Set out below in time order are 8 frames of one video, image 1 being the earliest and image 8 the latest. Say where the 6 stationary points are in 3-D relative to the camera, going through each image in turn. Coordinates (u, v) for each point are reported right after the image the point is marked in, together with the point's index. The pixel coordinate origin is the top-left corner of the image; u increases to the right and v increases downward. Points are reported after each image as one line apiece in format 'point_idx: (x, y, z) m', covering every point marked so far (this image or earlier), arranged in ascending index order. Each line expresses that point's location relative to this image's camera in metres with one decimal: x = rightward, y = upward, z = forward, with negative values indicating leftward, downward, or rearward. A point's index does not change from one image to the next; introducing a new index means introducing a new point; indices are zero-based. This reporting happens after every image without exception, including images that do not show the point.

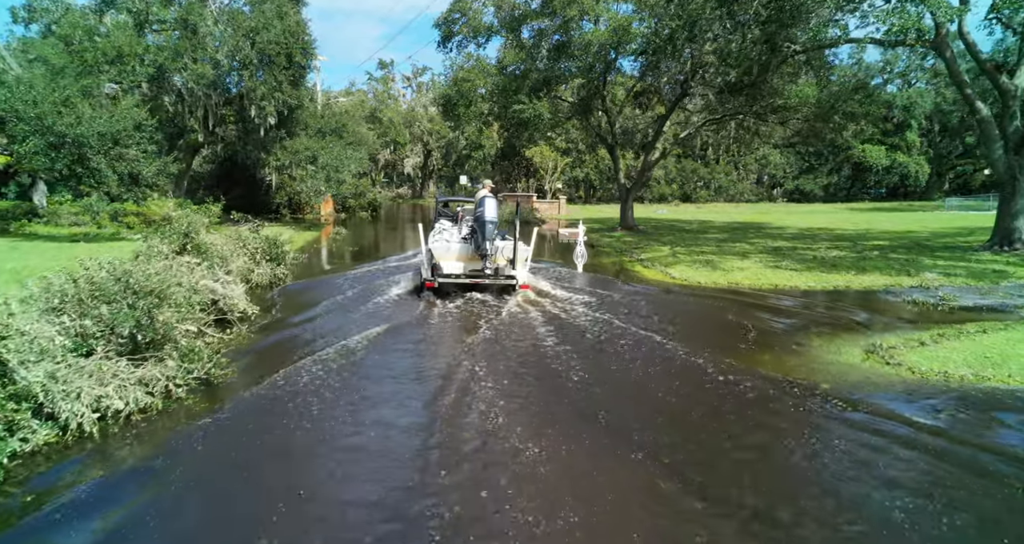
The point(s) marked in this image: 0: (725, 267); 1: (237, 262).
0: (+4.7, +0.1, +12.8) m
1: (-4.7, +0.1, +9.8) m
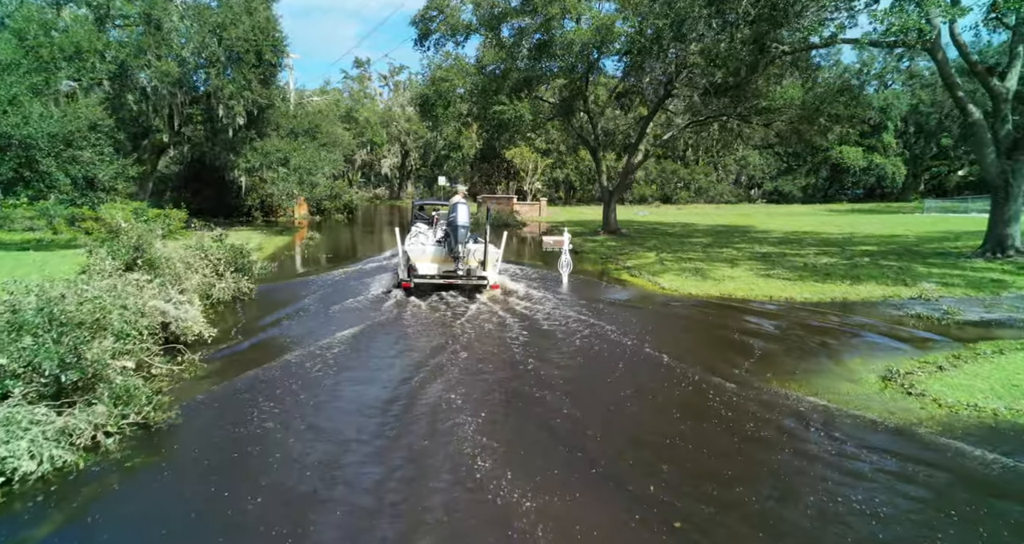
0: (+4.3, -0.1, +12.3) m
1: (-5.0, -0.1, +9.0) m
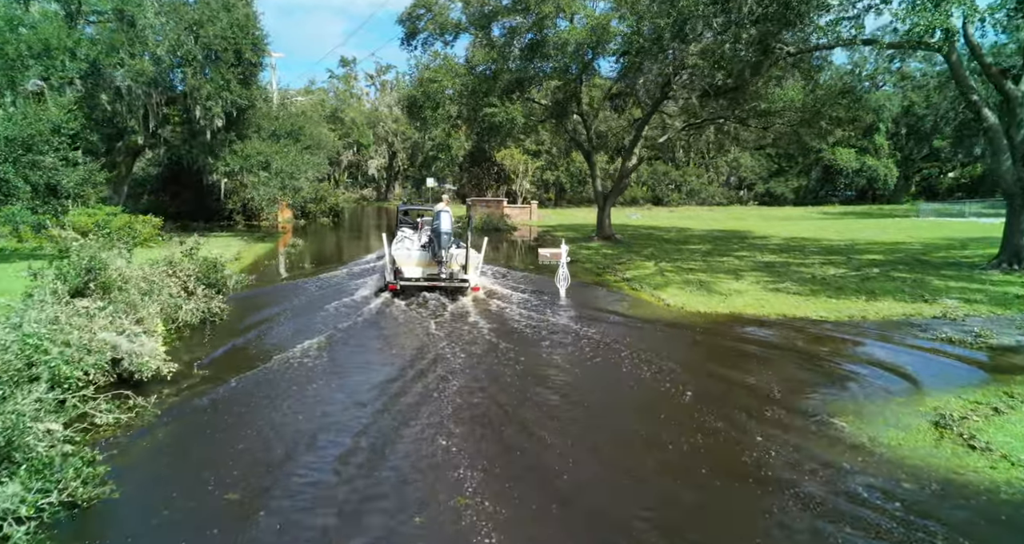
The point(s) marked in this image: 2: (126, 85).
0: (+4.2, -0.4, +11.6) m
1: (-5.0, -0.4, +8.1) m
2: (-12.8, +6.2, +19.3) m
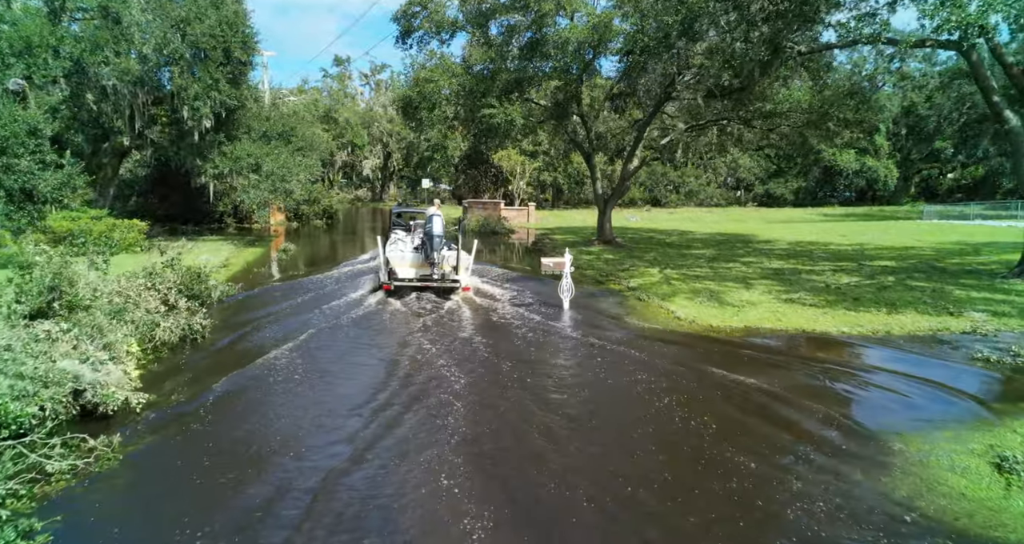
0: (+4.2, -0.5, +11.1) m
1: (-5.0, -0.6, +7.5) m
2: (-12.8, +6.0, +18.6) m
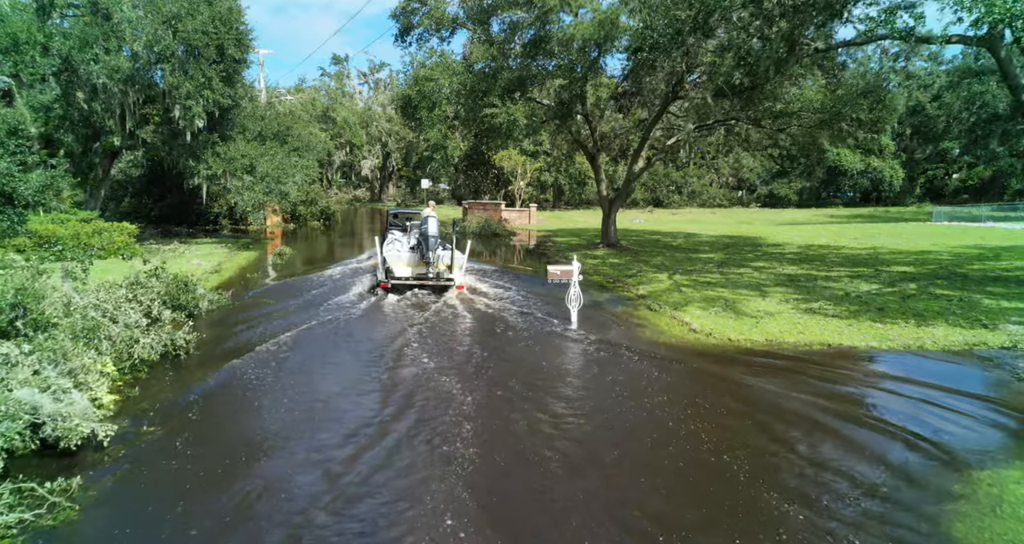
0: (+4.3, -0.7, +10.5) m
1: (-4.9, -0.7, +6.9) m
2: (-12.8, +5.8, +18.0) m
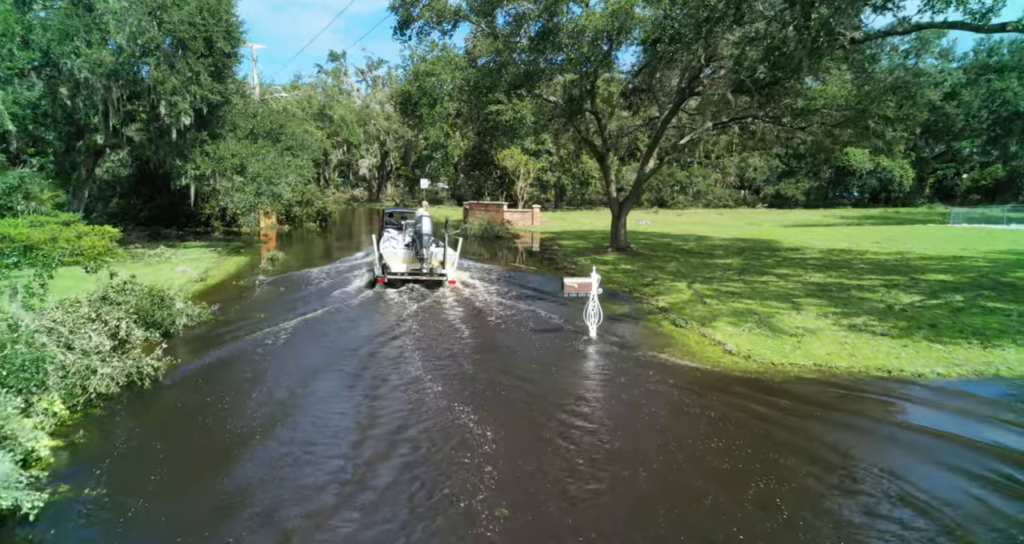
0: (+4.5, -0.9, +9.5) m
1: (-4.7, -0.9, +5.9) m
2: (-12.6, +5.7, +16.9) m
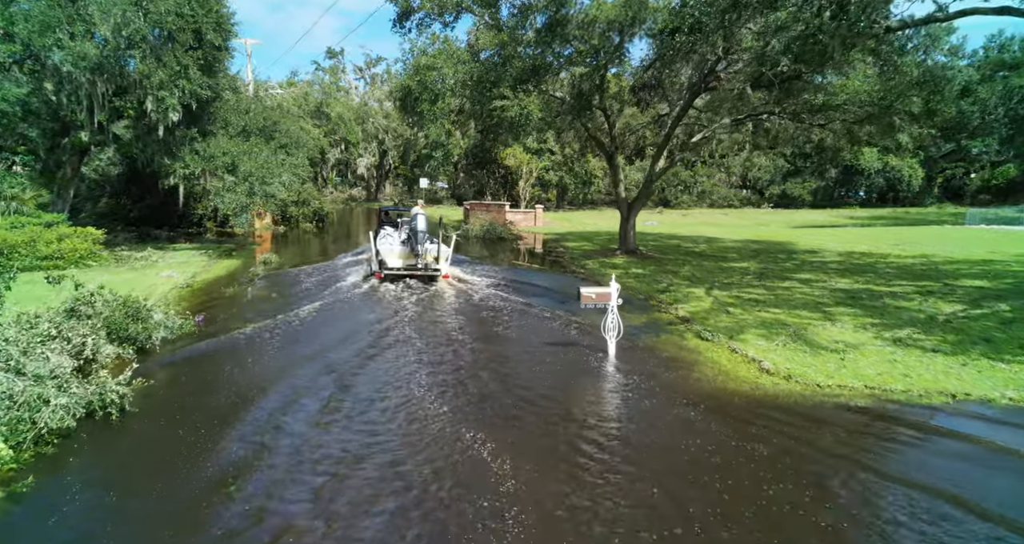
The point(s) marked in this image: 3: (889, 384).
0: (+4.6, -1.0, +8.7) m
1: (-4.5, -1.1, +5.0) m
2: (-12.4, +5.5, +16.1) m
3: (+4.5, -1.3, +7.0) m
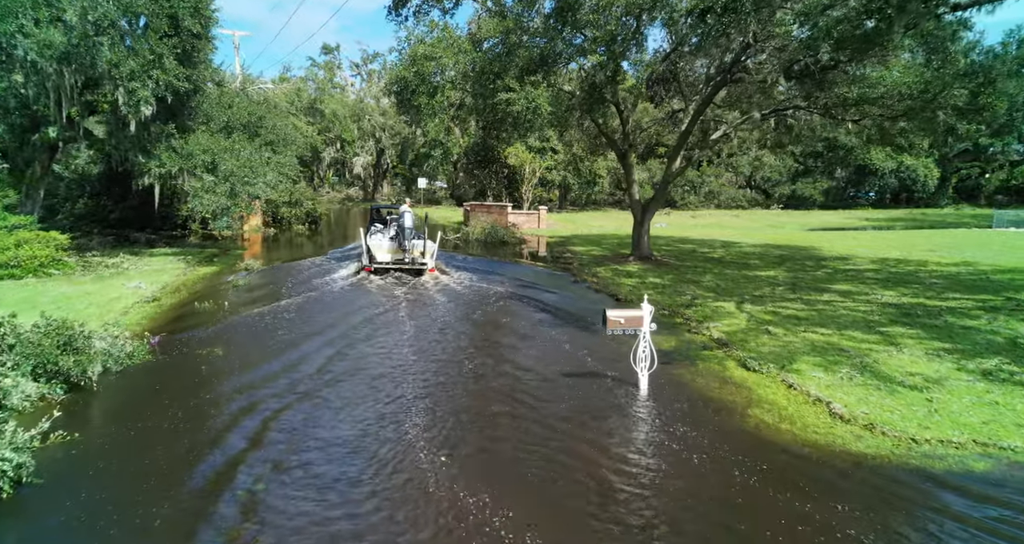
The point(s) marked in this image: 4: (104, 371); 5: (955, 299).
0: (+4.8, -1.3, +7.2) m
1: (-4.3, -1.3, +3.6) m
2: (-12.3, +5.3, +14.6) m
3: (+4.7, -1.6, +5.6) m
4: (-5.1, -1.2, +7.2) m
5: (+8.6, -0.5, +11.3) m
